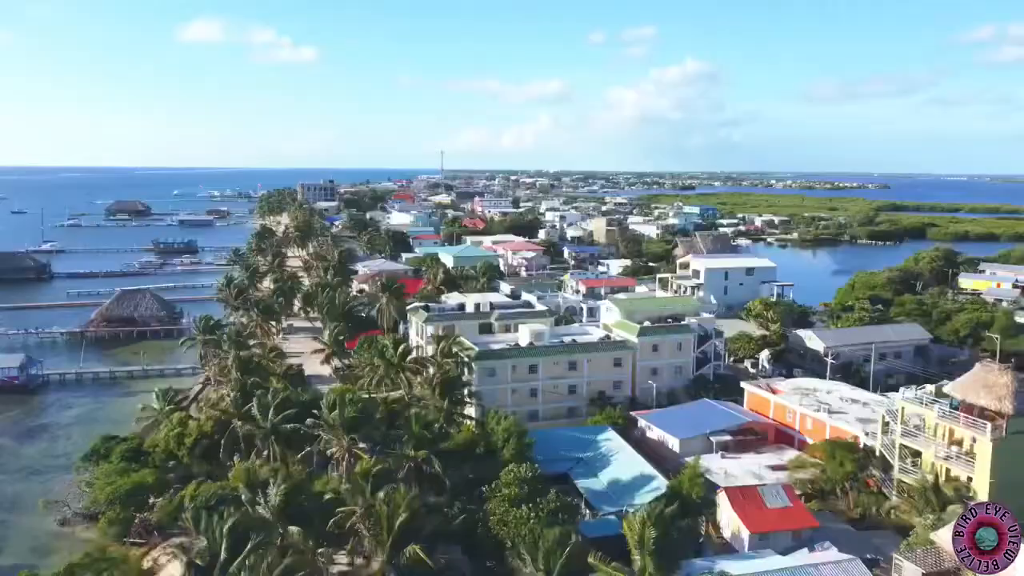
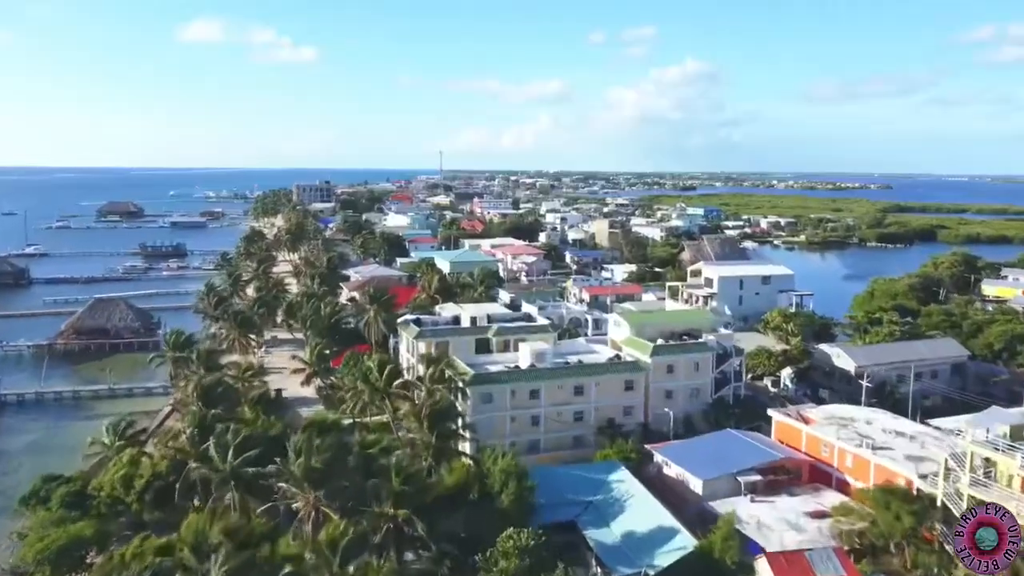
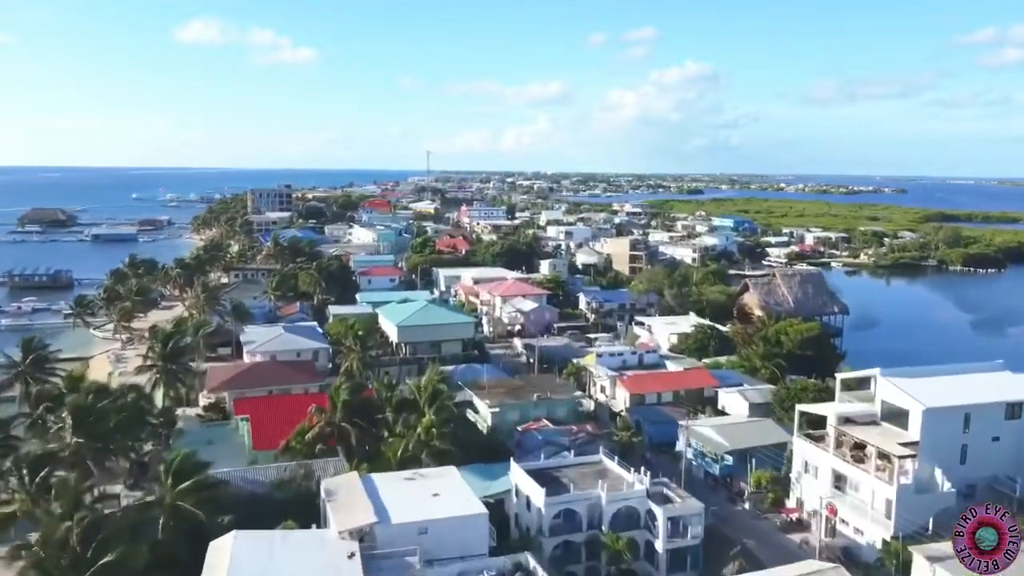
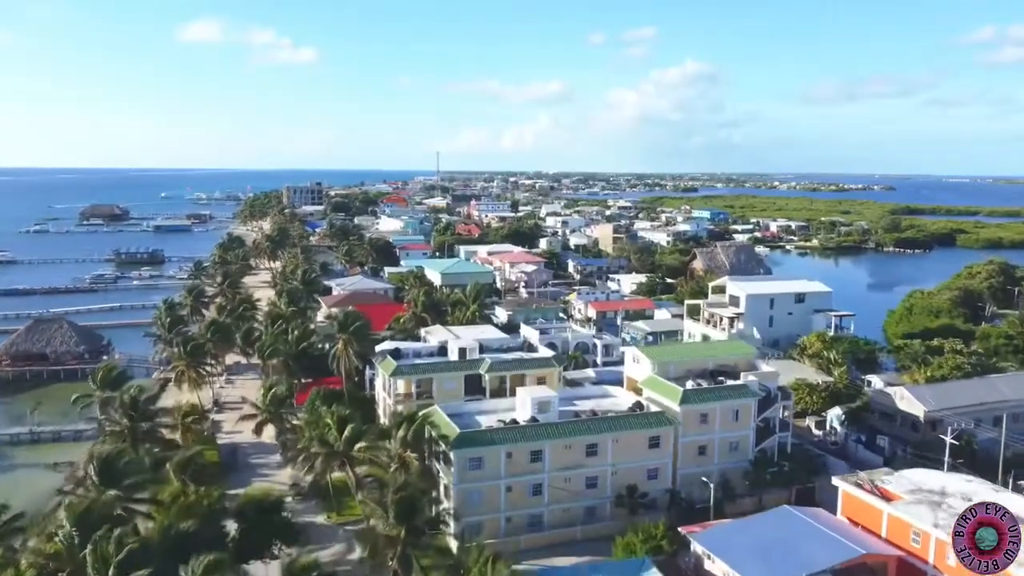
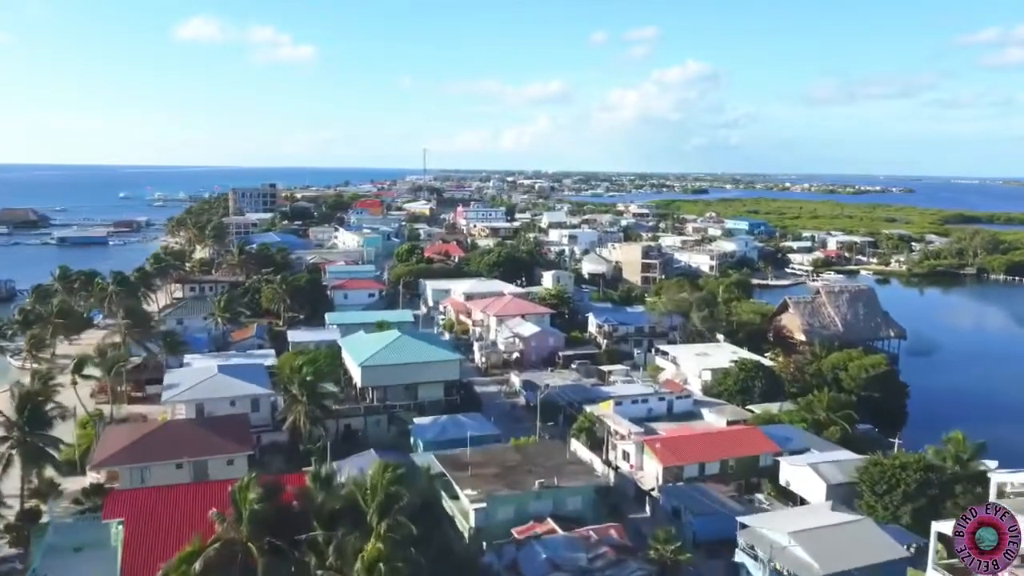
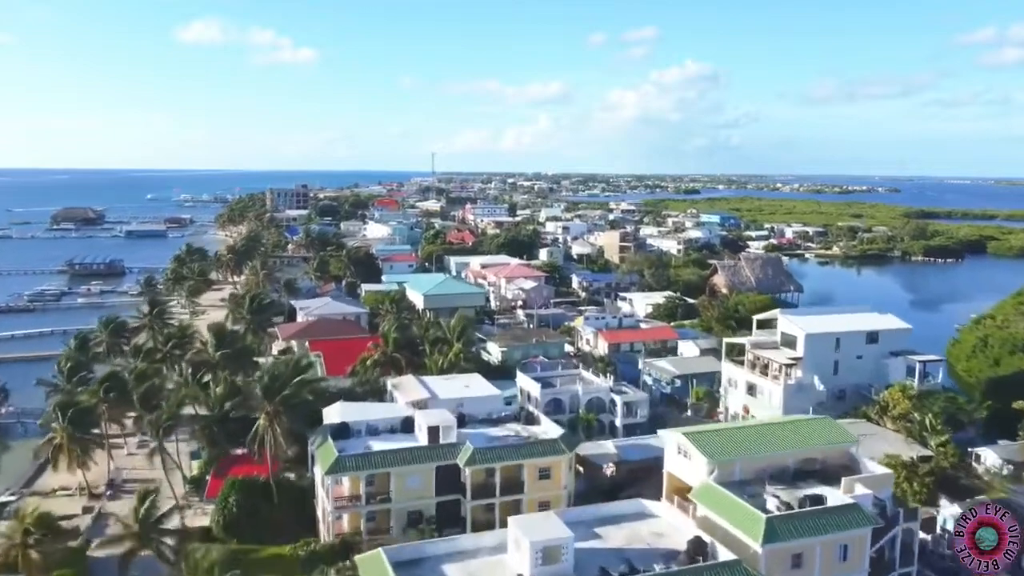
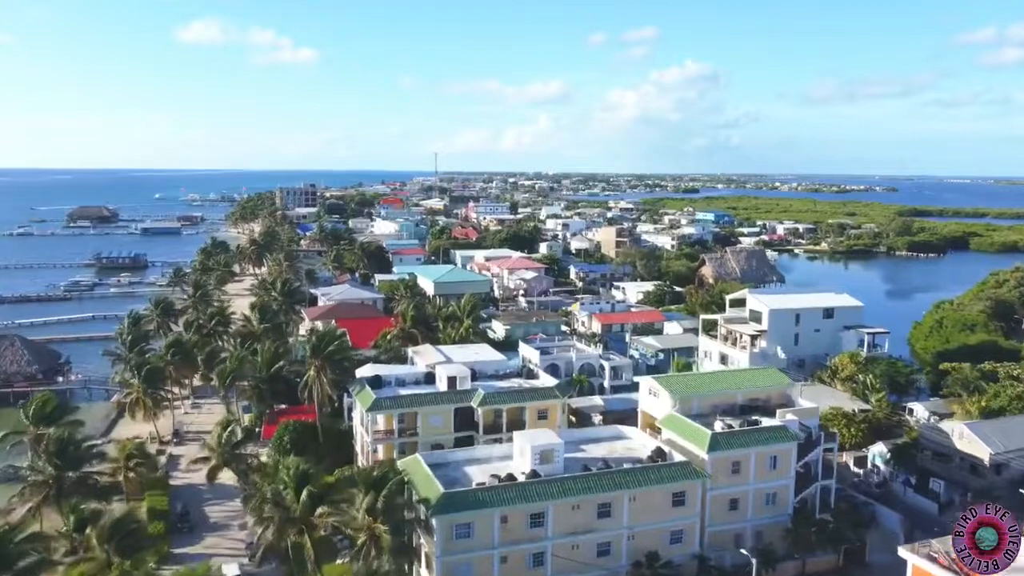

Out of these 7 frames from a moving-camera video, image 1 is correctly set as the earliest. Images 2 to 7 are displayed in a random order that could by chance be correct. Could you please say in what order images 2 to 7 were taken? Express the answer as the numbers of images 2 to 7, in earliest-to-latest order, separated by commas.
2, 4, 7, 6, 3, 5
